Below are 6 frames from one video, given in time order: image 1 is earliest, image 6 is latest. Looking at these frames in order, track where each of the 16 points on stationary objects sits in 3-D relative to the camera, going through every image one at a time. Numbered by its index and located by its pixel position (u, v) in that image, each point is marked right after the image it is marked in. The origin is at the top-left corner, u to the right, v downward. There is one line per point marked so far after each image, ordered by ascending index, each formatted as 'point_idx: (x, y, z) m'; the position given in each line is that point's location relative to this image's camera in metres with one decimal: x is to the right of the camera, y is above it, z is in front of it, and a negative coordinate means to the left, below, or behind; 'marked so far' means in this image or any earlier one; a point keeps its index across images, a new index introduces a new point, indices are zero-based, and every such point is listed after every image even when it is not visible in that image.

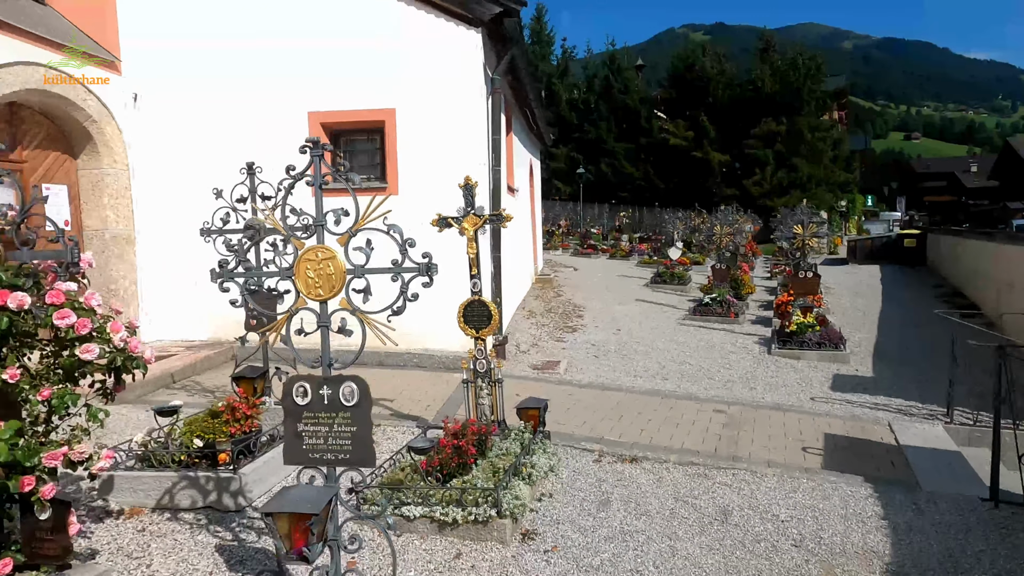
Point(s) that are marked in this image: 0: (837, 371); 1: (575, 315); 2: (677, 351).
0: (+4.3, -1.1, +8.8) m
1: (+1.2, -0.5, +12.7) m
2: (+2.4, -0.9, +9.7) m
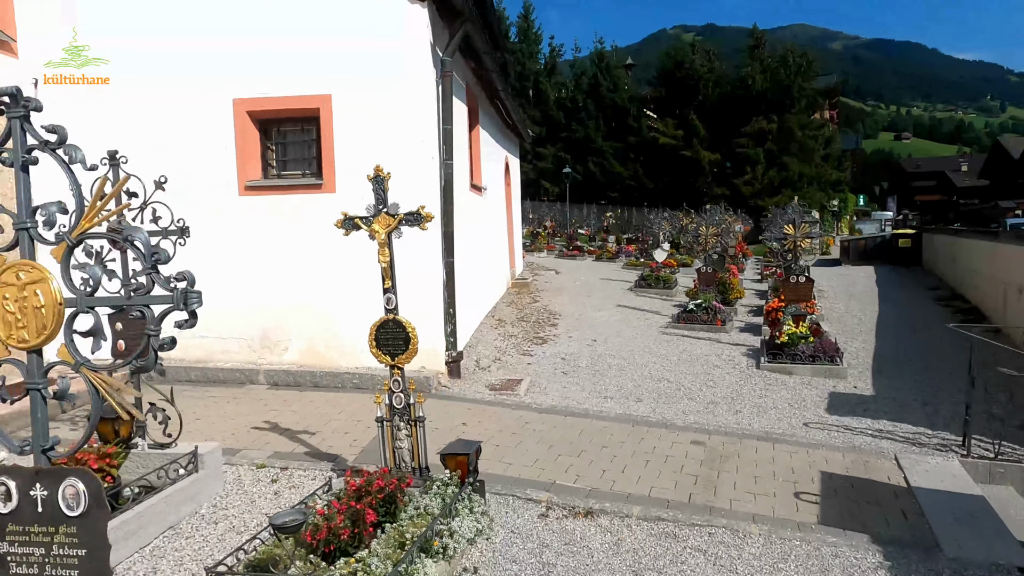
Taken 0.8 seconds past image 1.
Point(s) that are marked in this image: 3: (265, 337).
0: (+3.8, -1.2, +7.8) m
1: (+0.7, -0.6, +11.7) m
2: (+1.9, -1.0, +8.7) m
3: (-2.8, -0.6, +7.7) m
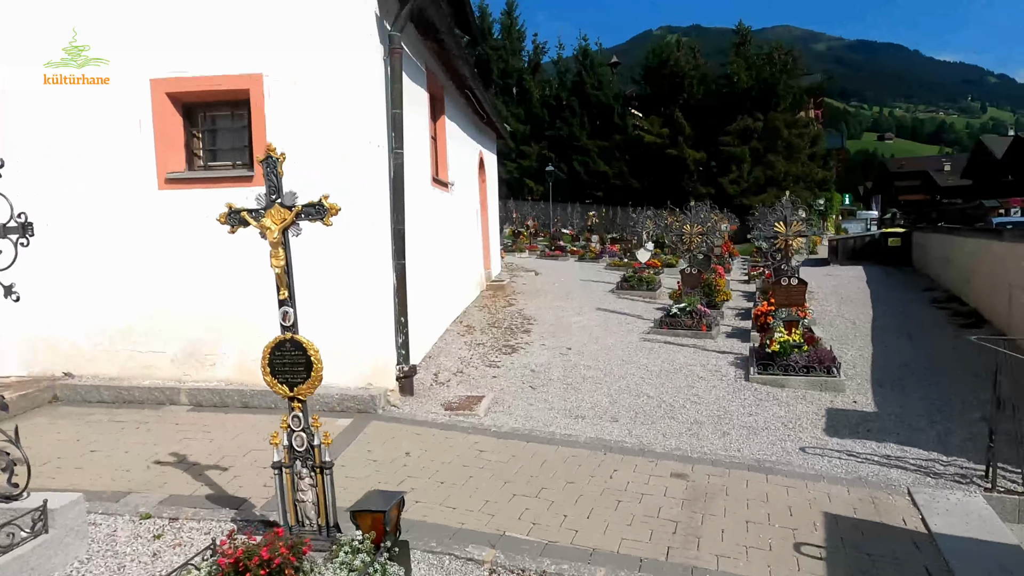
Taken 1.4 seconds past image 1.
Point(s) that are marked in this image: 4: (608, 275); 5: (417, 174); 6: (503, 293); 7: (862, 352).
0: (+3.4, -1.2, +7.0) m
1: (+0.2, -0.7, +10.9) m
2: (+1.4, -1.1, +7.9) m
3: (-3.2, -0.6, +6.7) m
4: (+2.8, +0.4, +19.4) m
5: (-1.1, +1.4, +8.0) m
6: (-0.2, -0.1, +14.7) m
7: (+4.8, -0.9, +9.2) m
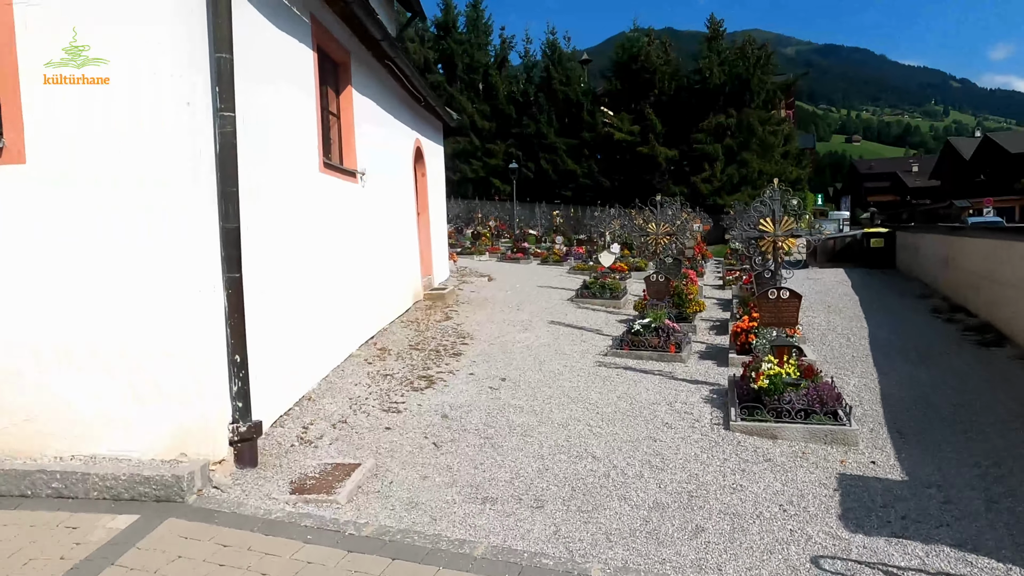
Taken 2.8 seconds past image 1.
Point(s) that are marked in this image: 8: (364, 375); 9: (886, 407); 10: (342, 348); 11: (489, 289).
0: (+2.5, -1.4, +5.1) m
1: (-0.8, -0.9, +8.8) m
2: (+0.6, -1.2, +5.9) m
3: (-4.1, -0.8, +4.6) m
4: (+1.5, +0.2, +17.5) m
5: (-2.0, +1.2, +5.9) m
6: (-1.3, -0.3, +12.7) m
7: (+3.9, -1.0, +7.3) m
8: (-1.6, -0.9, +7.3) m
9: (+3.7, -1.1, +6.6) m
10: (-1.9, -0.6, +7.6) m
11: (-0.5, 0.0, +15.7) m
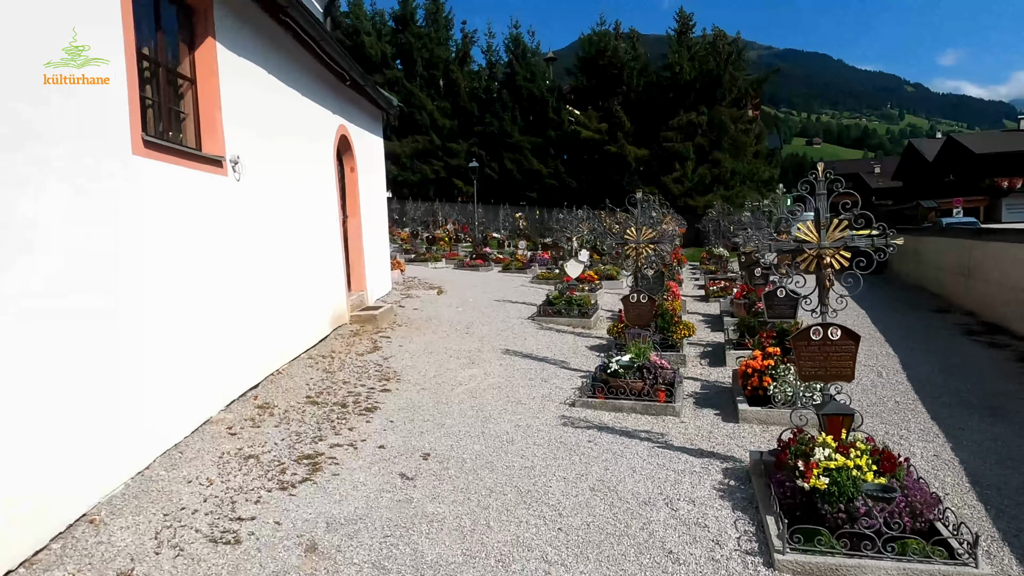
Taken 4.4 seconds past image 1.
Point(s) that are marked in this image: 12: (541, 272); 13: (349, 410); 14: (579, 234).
0: (+2.1, -1.6, +2.9) m
1: (-1.4, -1.2, +6.4) m
2: (+0.1, -1.5, +3.6) m
3: (-4.5, -1.1, +2.1) m
4: (+0.5, -0.1, +15.2) m
5: (-2.5, +0.9, +3.5) m
6: (-2.2, -0.6, +10.3) m
7: (+3.3, -1.3, +5.1) m
8: (-2.2, -1.2, +4.9) m
9: (+3.2, -1.4, +4.4) m
10: (-2.5, -0.9, +5.1) m
11: (-1.5, -0.3, +13.3) m
12: (+0.8, +0.4, +18.0) m
13: (-1.5, -1.2, +6.3) m
14: (+2.0, +1.6, +19.9) m
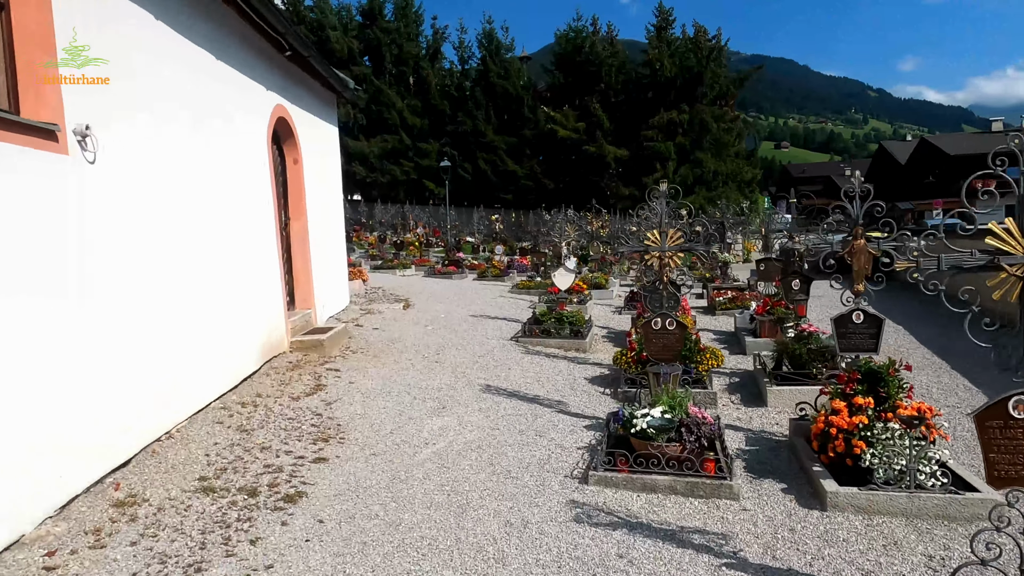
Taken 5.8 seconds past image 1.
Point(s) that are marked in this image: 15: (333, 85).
0: (+2.1, -1.8, +1.0) m
1: (-1.5, -1.4, +4.4) m
2: (+0.1, -1.7, +1.6) m
3: (-4.4, -1.3, -0.1) m
4: (0.0, -0.4, +13.3) m
5: (-2.5, +0.7, +1.4) m
6: (-2.4, -0.9, +8.2) m
7: (+3.3, -1.4, +3.3) m
8: (-2.2, -1.4, +2.9) m
9: (+3.2, -1.6, +2.5) m
10: (-2.5, -1.1, +3.0) m
11: (-1.9, -0.6, +11.3) m
12: (+0.2, +0.2, +16.1) m
13: (-1.6, -1.4, +4.3) m
14: (+1.4, +1.3, +17.9) m
15: (-2.9, +3.3, +10.8) m
